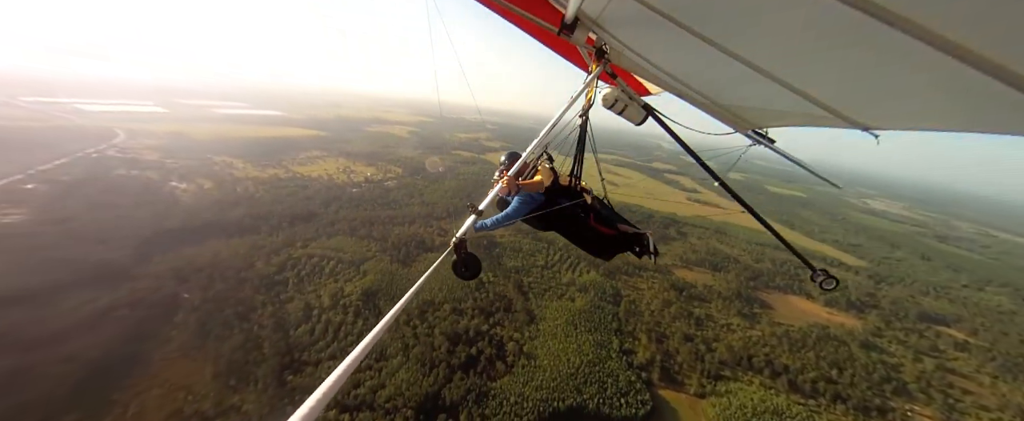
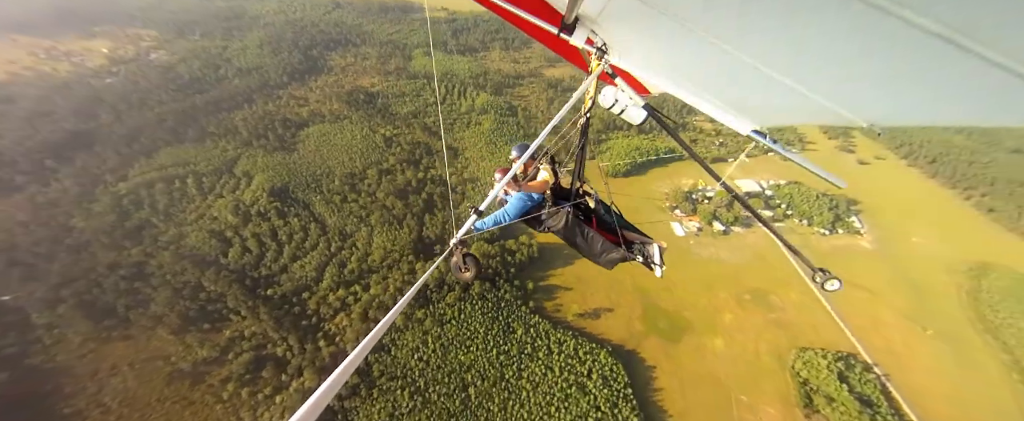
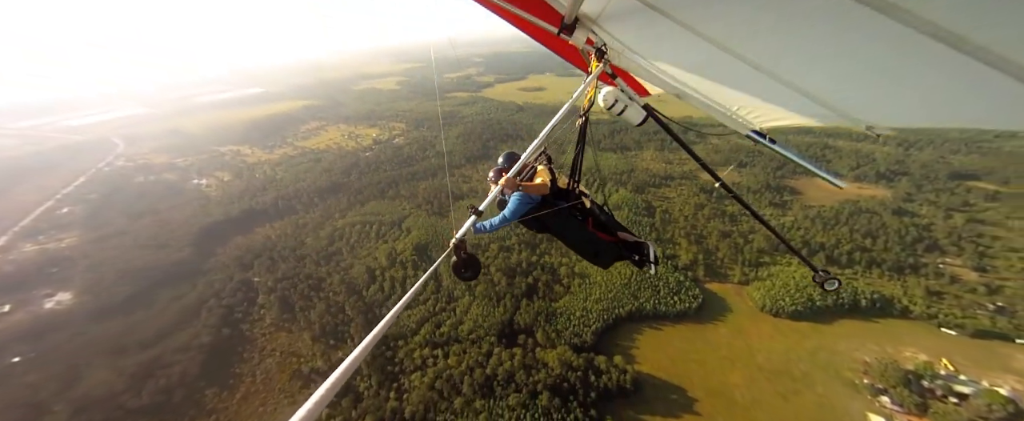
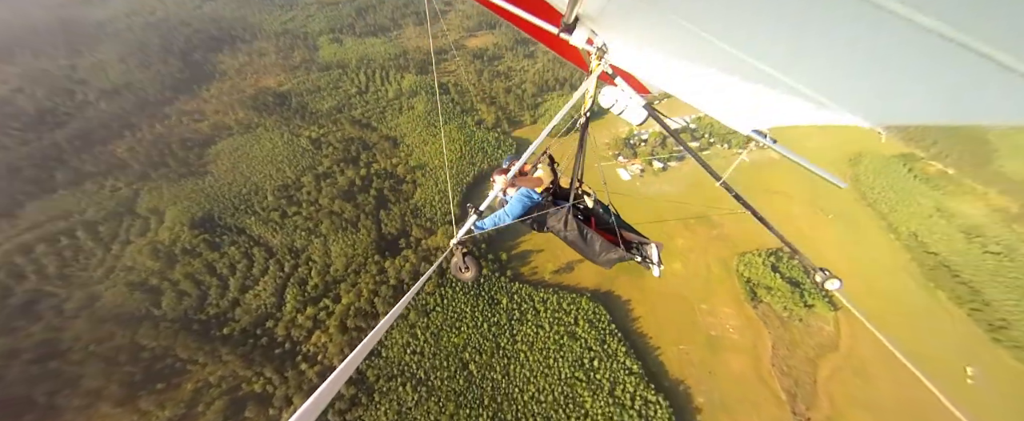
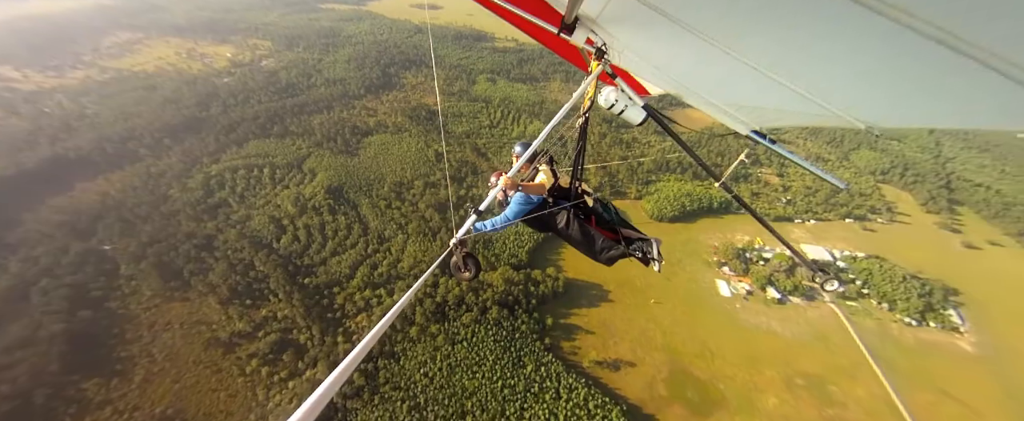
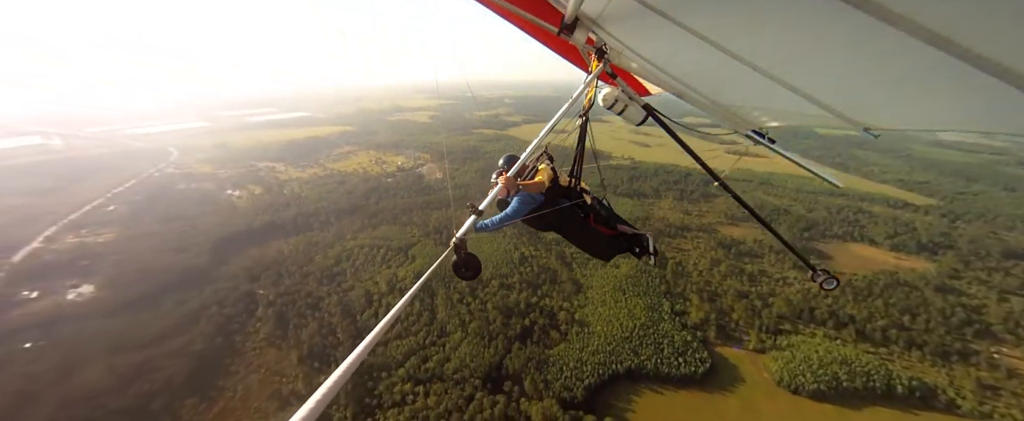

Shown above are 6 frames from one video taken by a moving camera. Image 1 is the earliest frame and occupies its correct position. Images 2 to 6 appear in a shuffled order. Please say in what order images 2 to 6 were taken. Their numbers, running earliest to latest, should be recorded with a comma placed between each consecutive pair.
6, 3, 5, 2, 4
